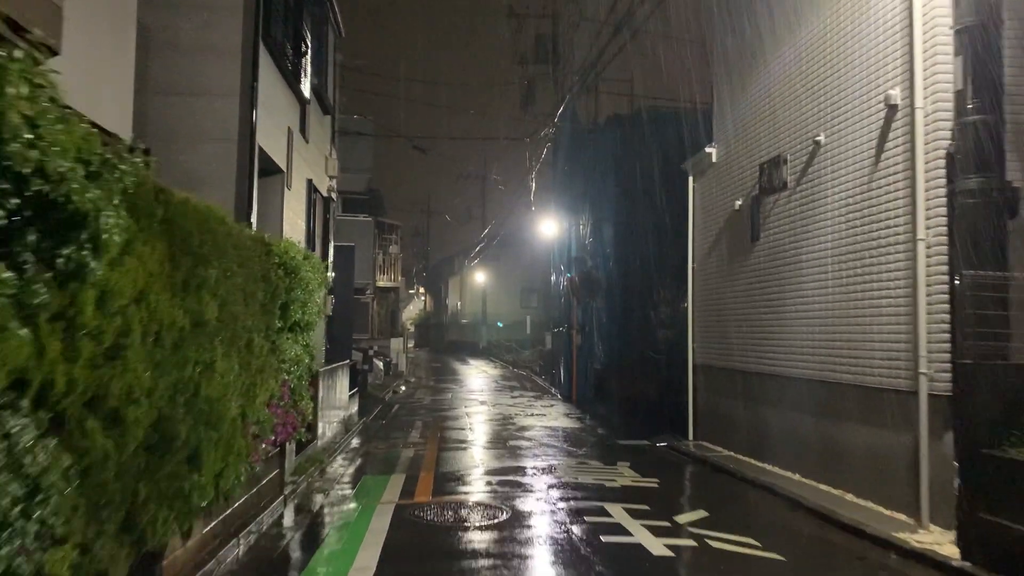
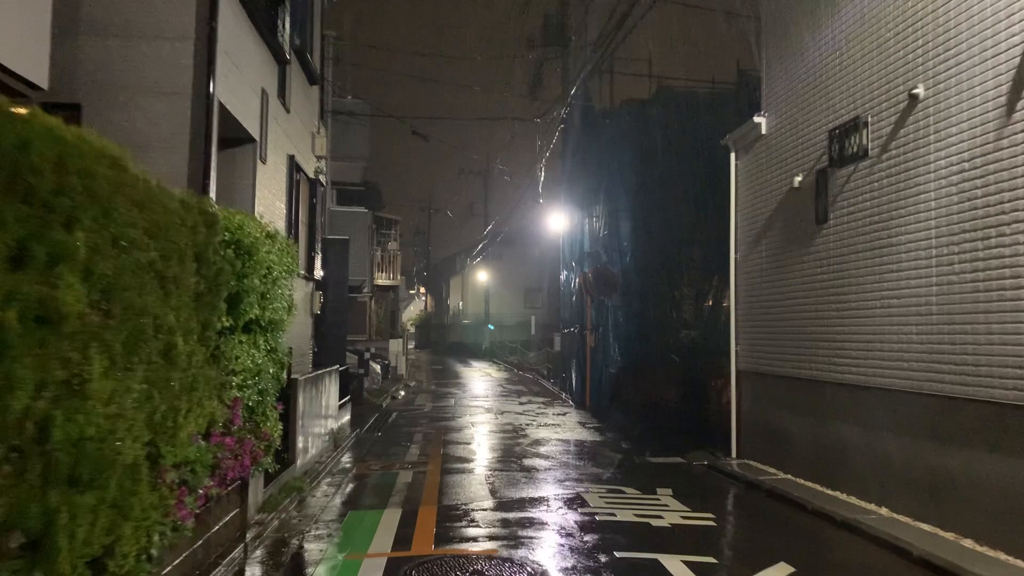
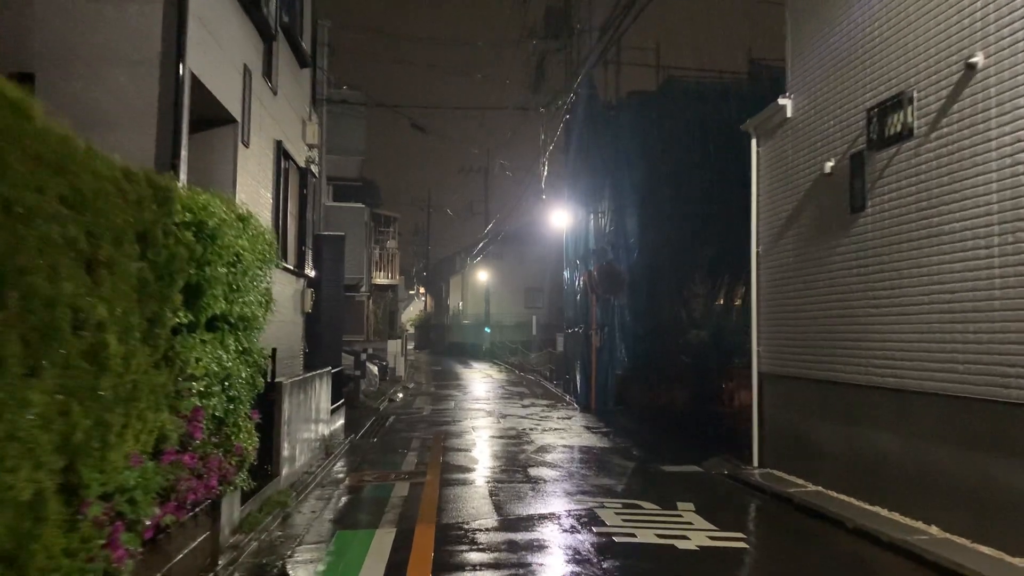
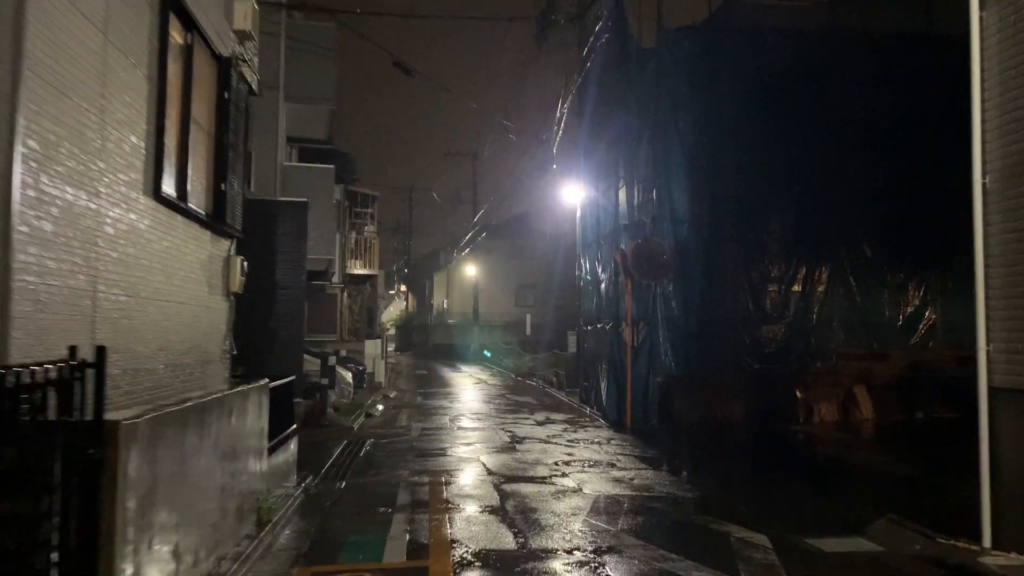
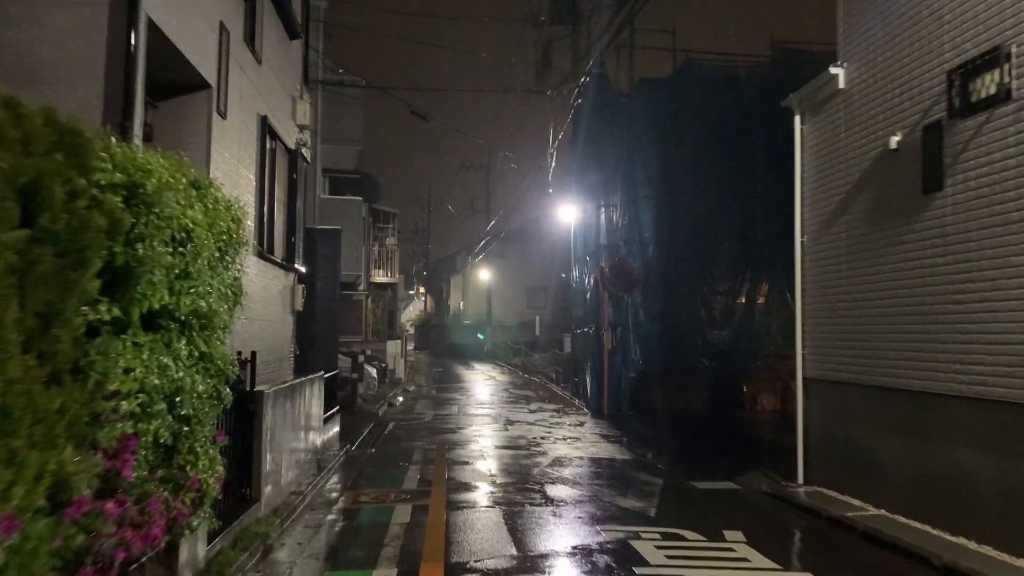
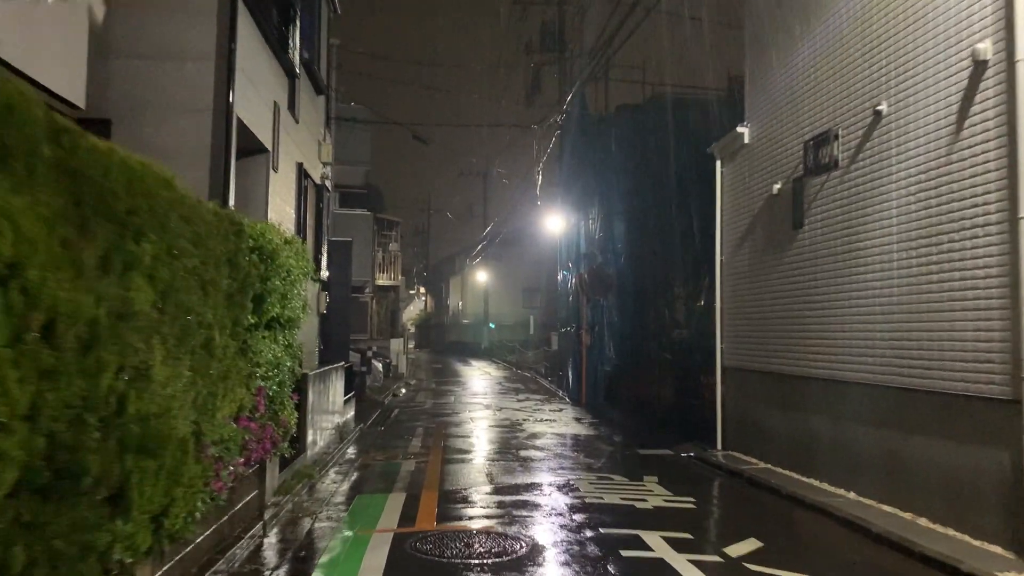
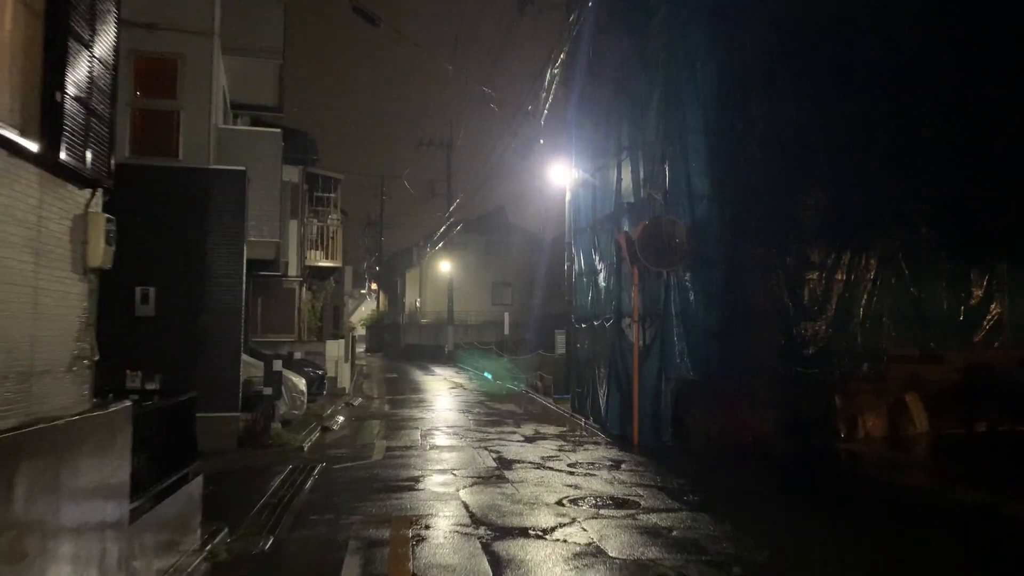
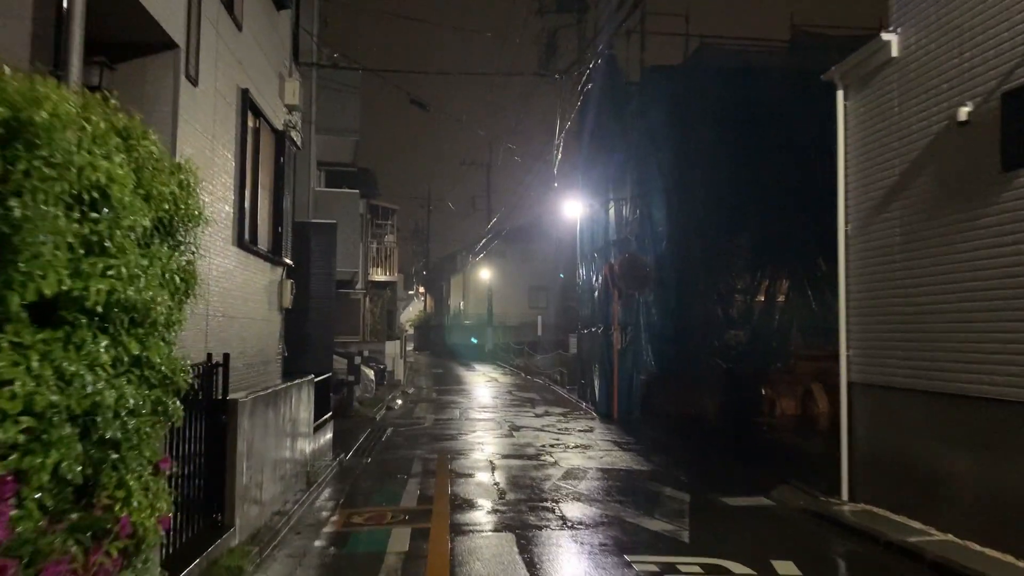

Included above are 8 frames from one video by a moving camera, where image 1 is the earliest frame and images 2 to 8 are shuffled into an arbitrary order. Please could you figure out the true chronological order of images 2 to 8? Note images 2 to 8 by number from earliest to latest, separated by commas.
6, 2, 3, 5, 8, 4, 7
